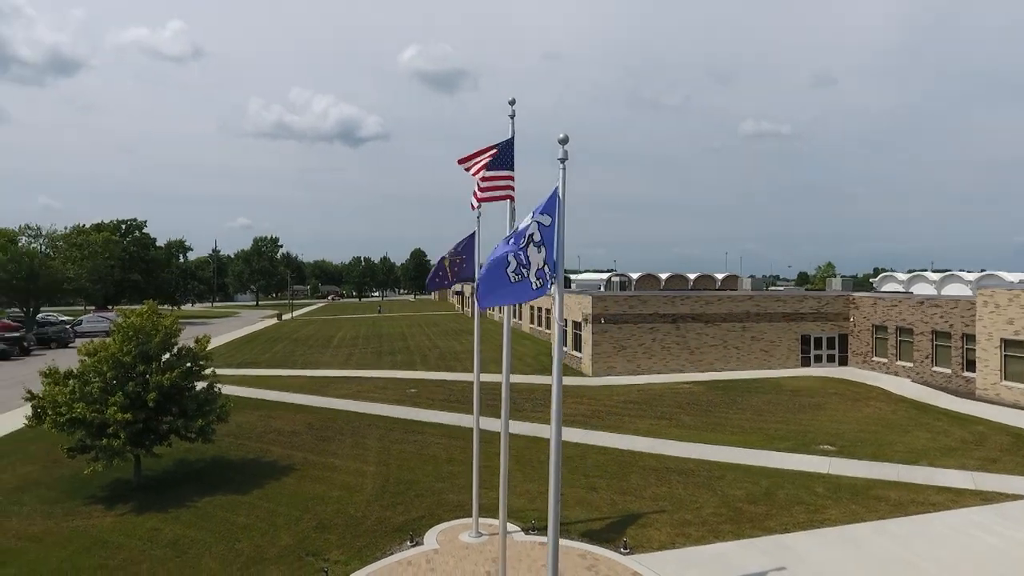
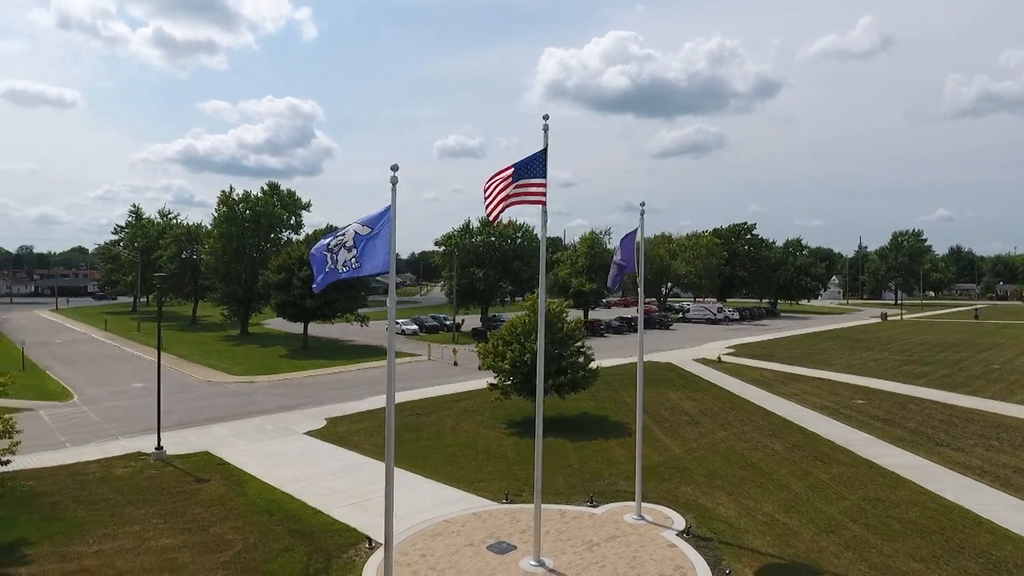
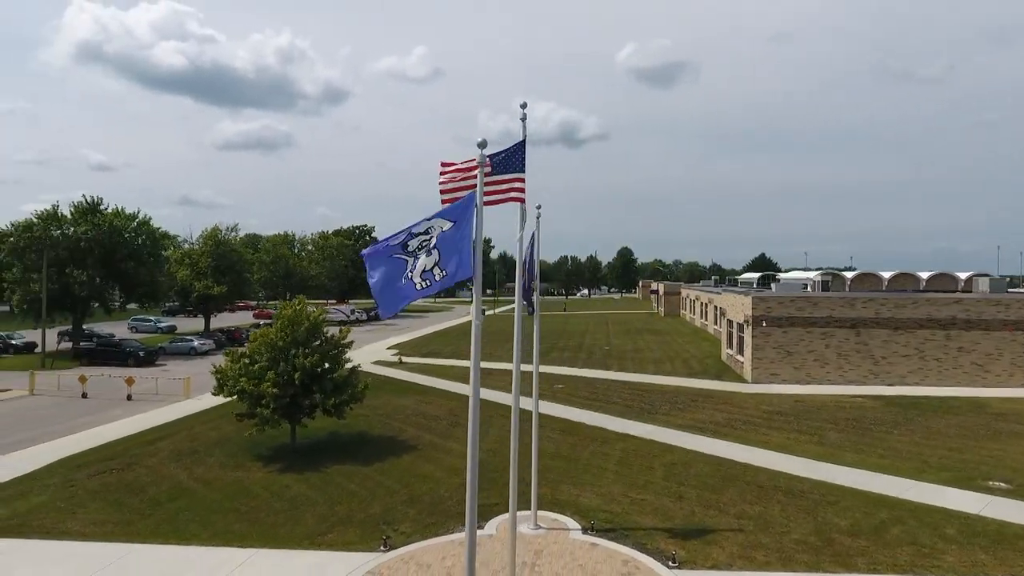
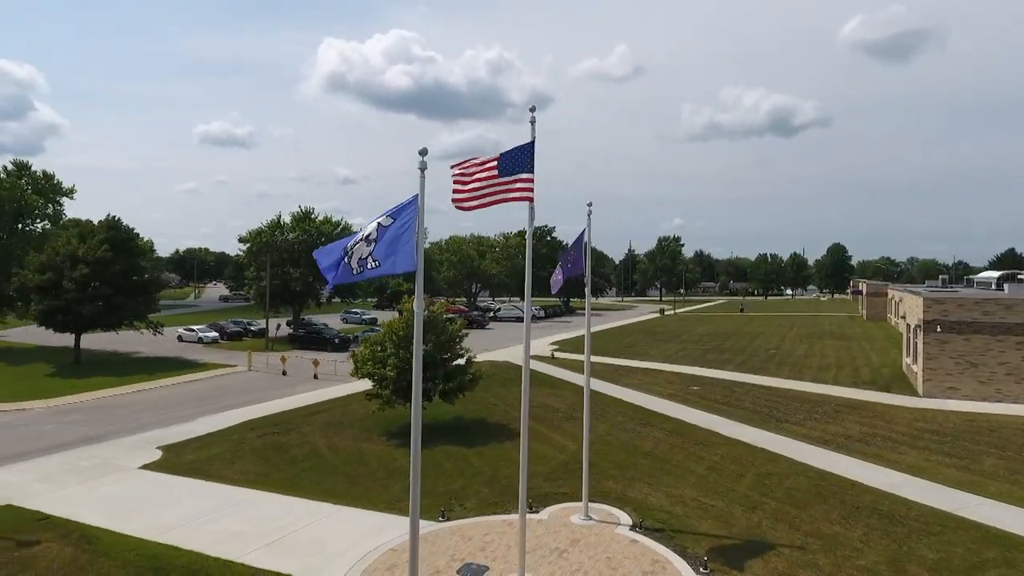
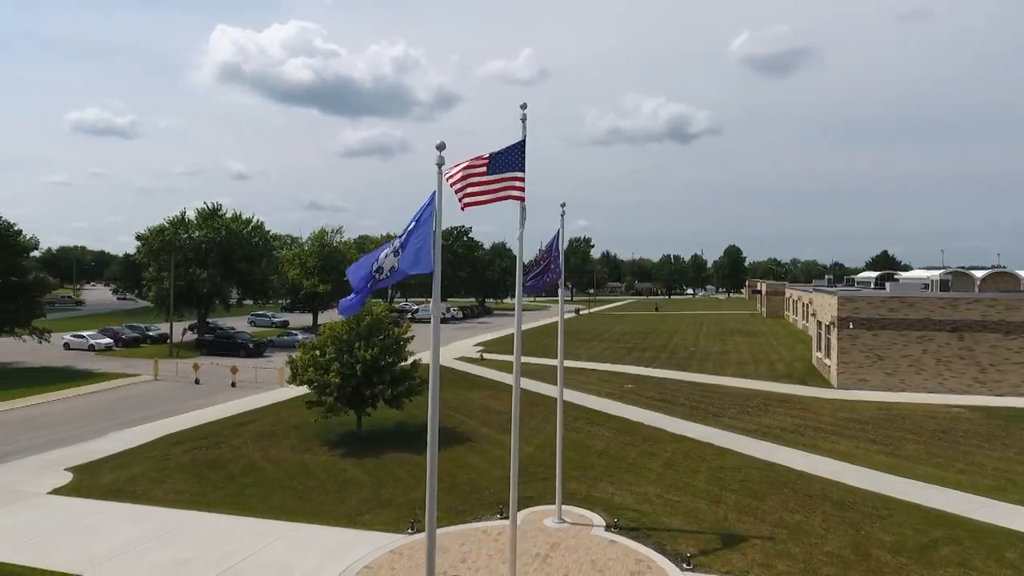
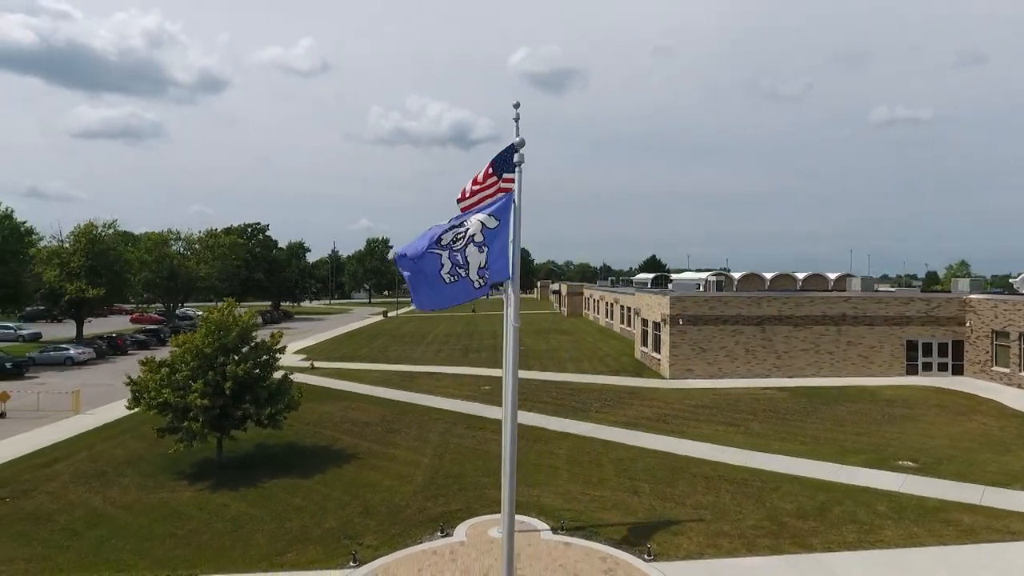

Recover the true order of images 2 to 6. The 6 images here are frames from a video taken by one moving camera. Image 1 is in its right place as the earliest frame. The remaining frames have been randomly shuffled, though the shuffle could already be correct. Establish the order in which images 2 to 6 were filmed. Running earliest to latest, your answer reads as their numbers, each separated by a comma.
6, 3, 5, 4, 2
